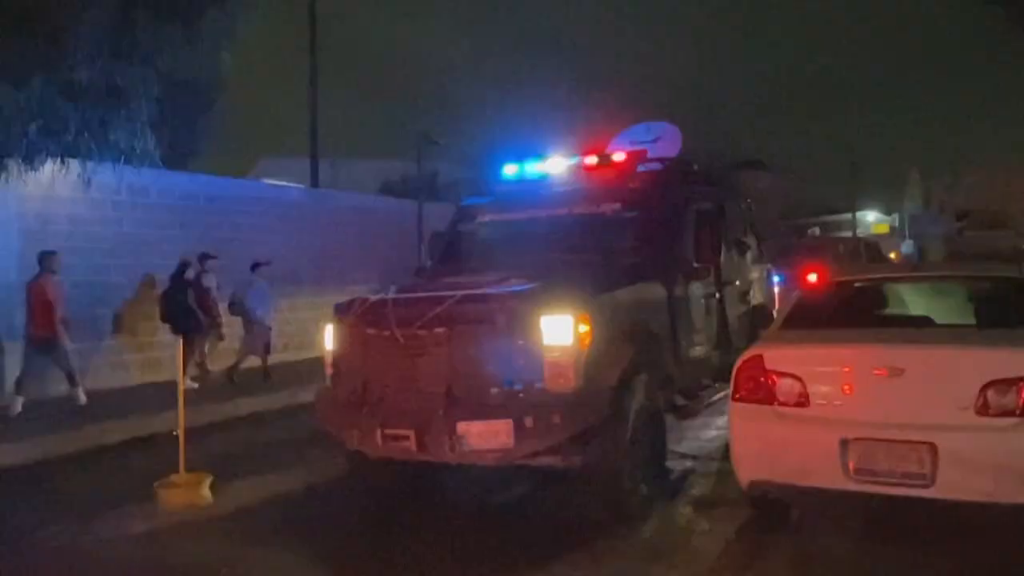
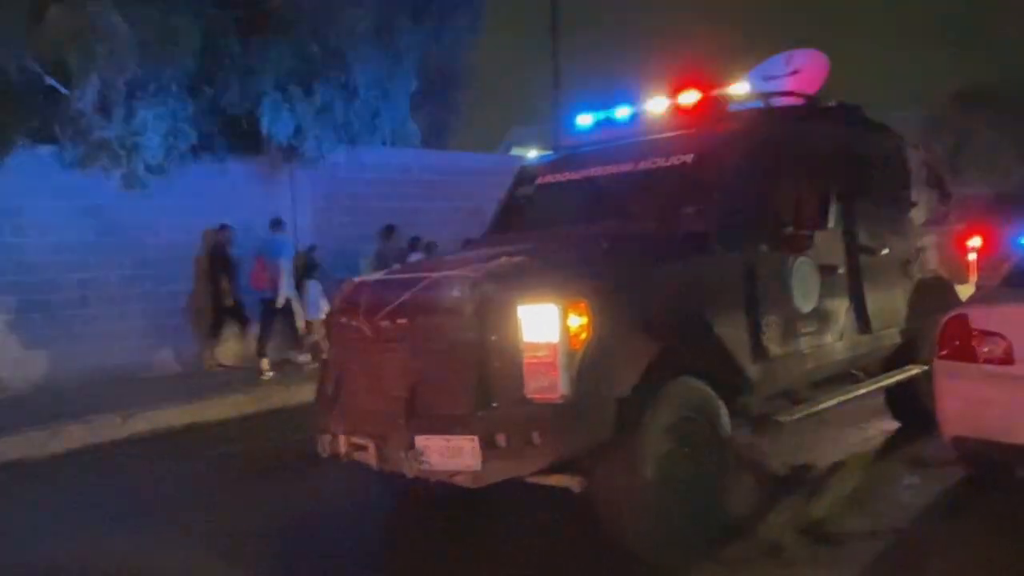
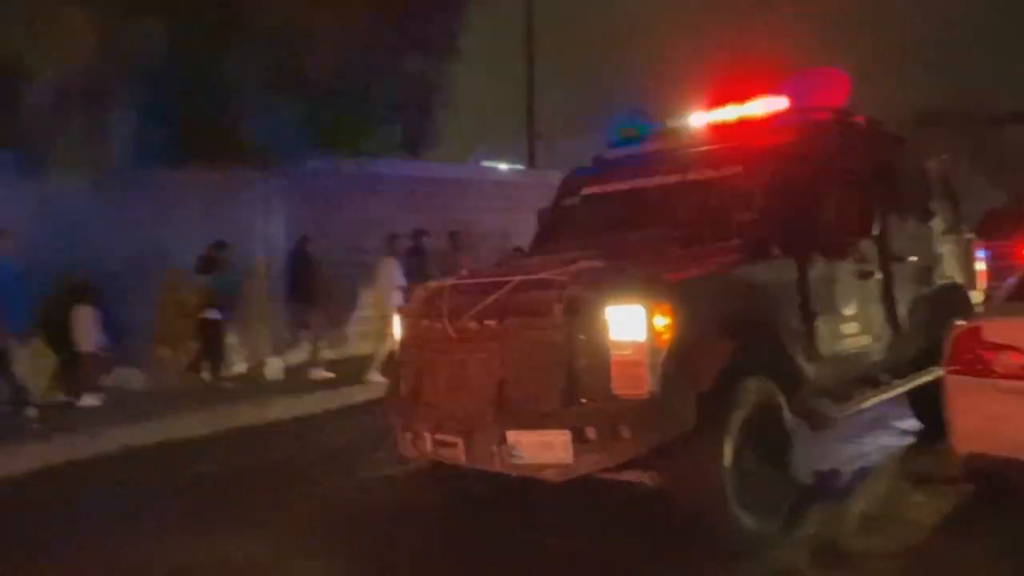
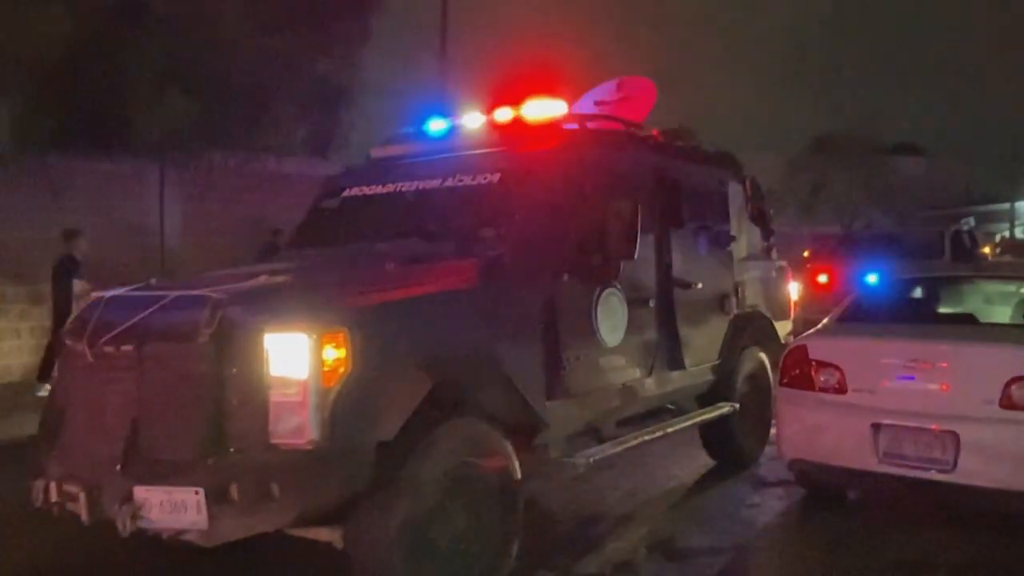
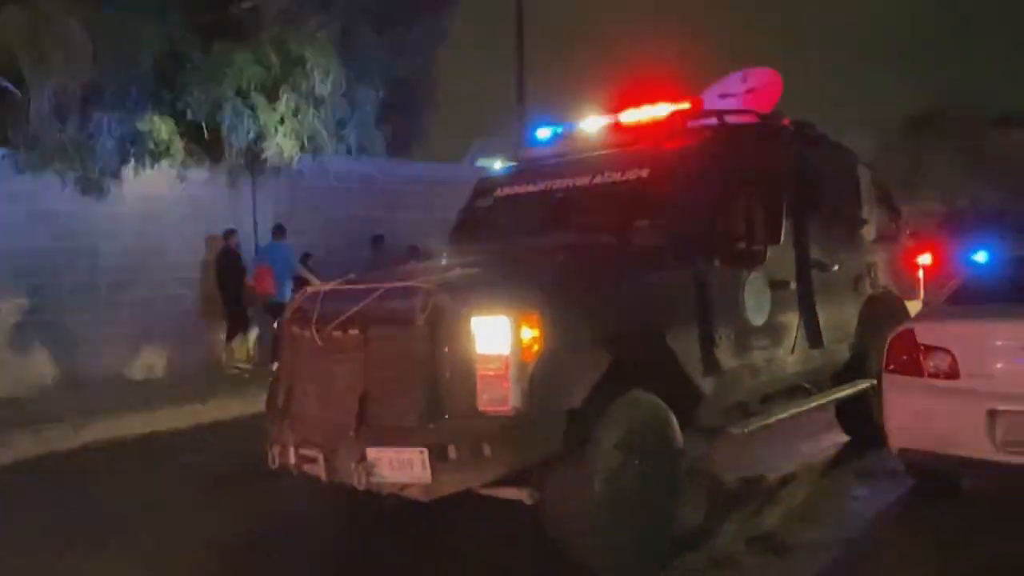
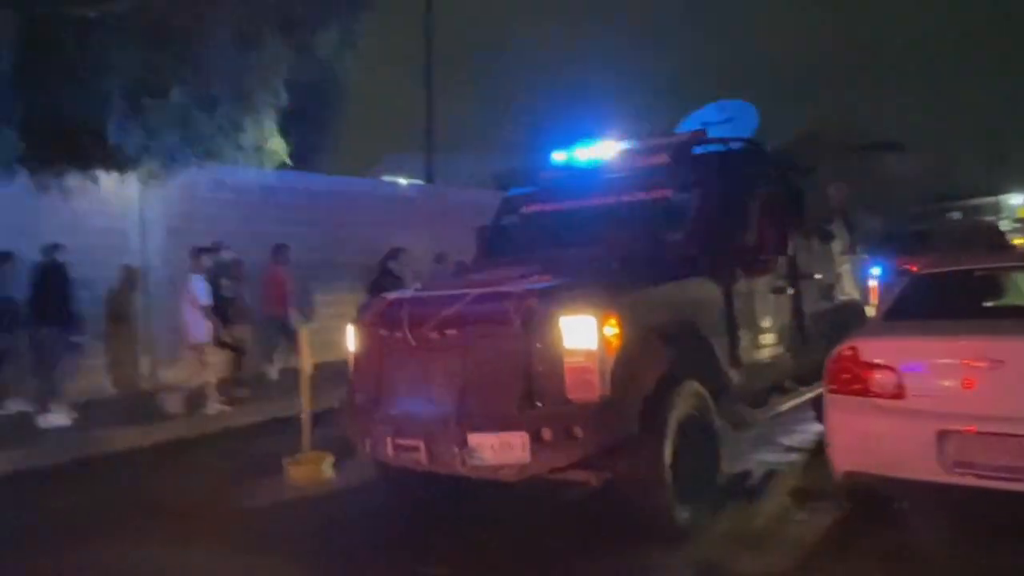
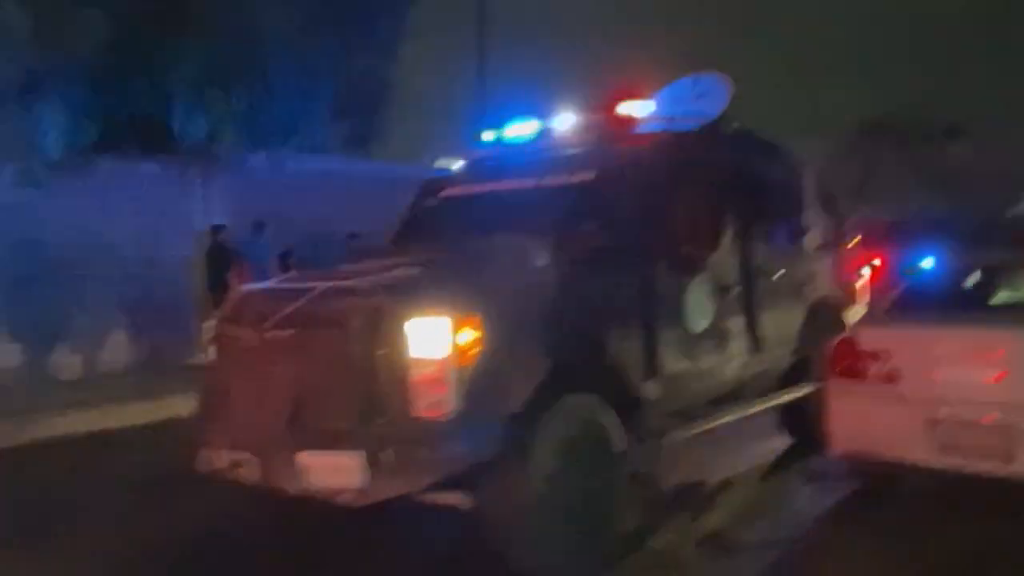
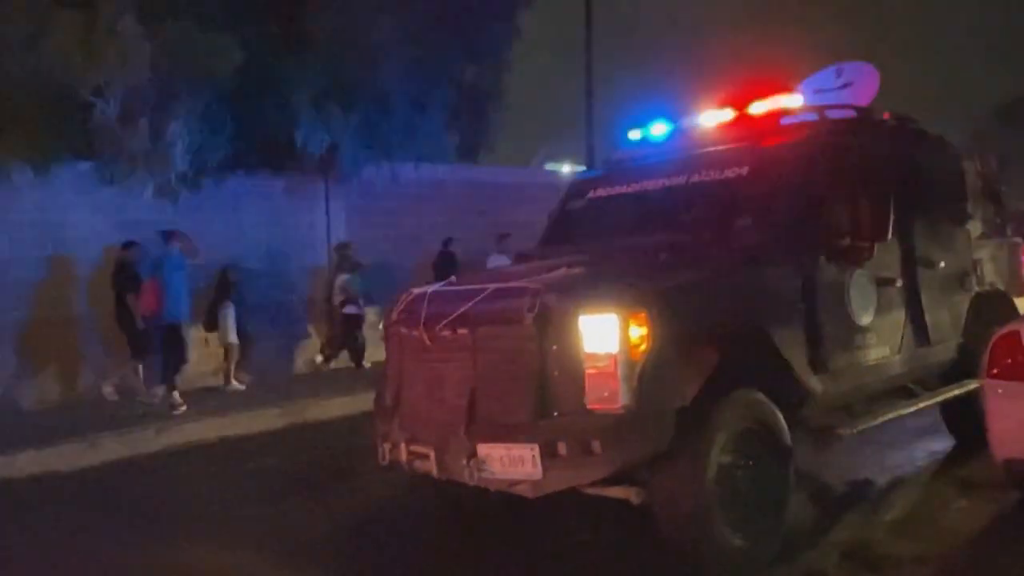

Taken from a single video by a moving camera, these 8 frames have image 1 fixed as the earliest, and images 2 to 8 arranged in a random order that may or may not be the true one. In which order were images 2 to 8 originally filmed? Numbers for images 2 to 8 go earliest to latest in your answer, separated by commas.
6, 3, 8, 2, 5, 7, 4
